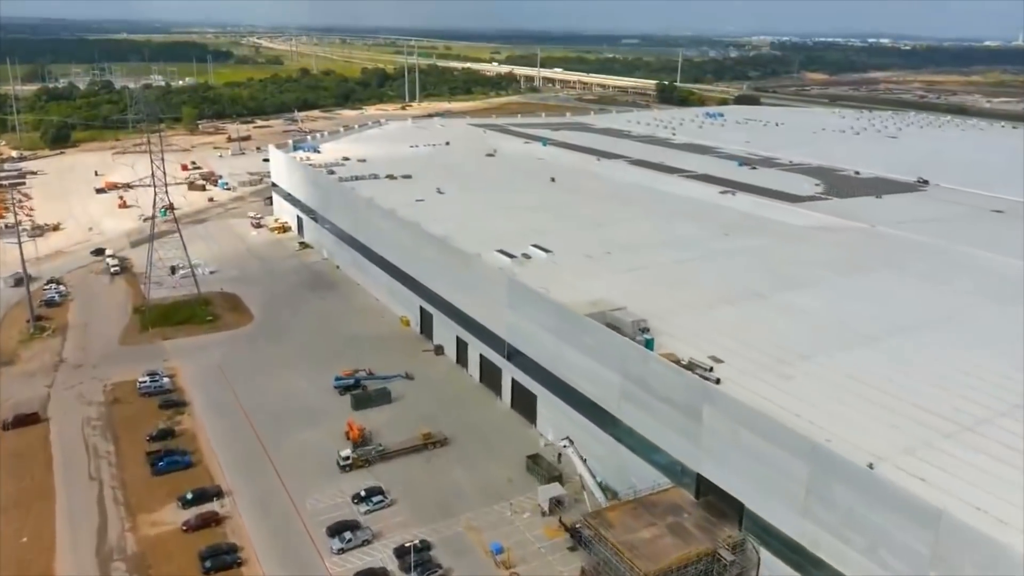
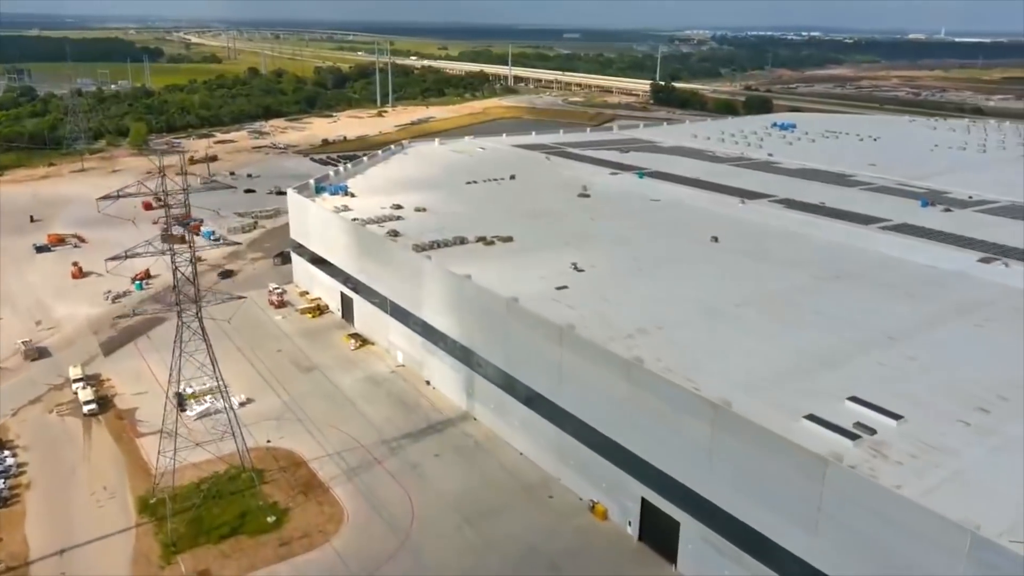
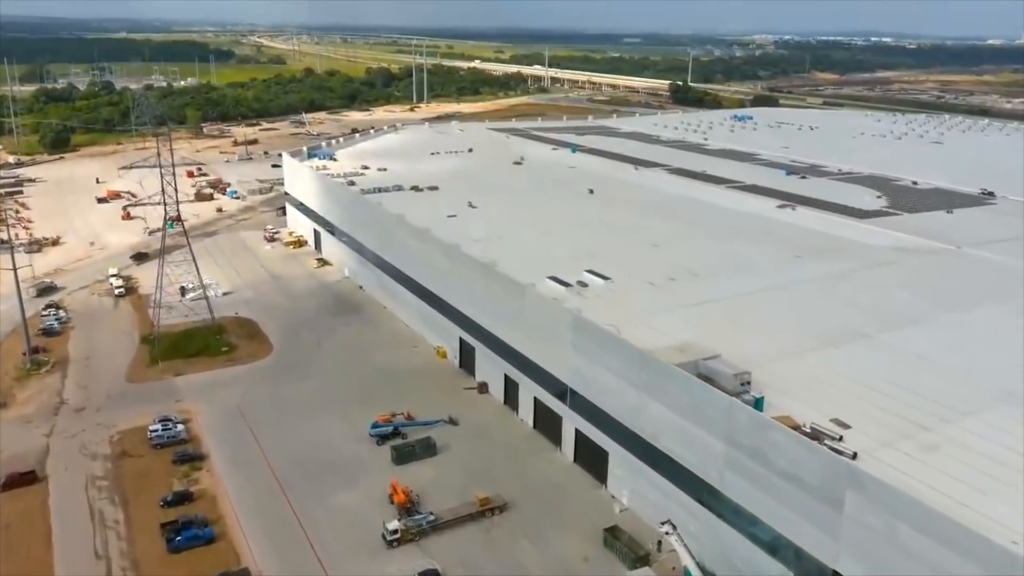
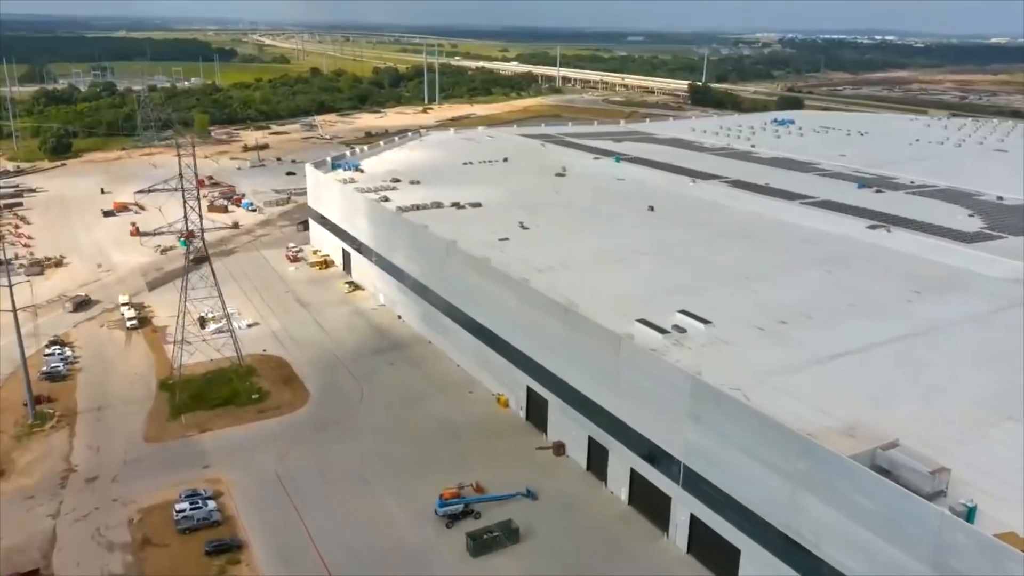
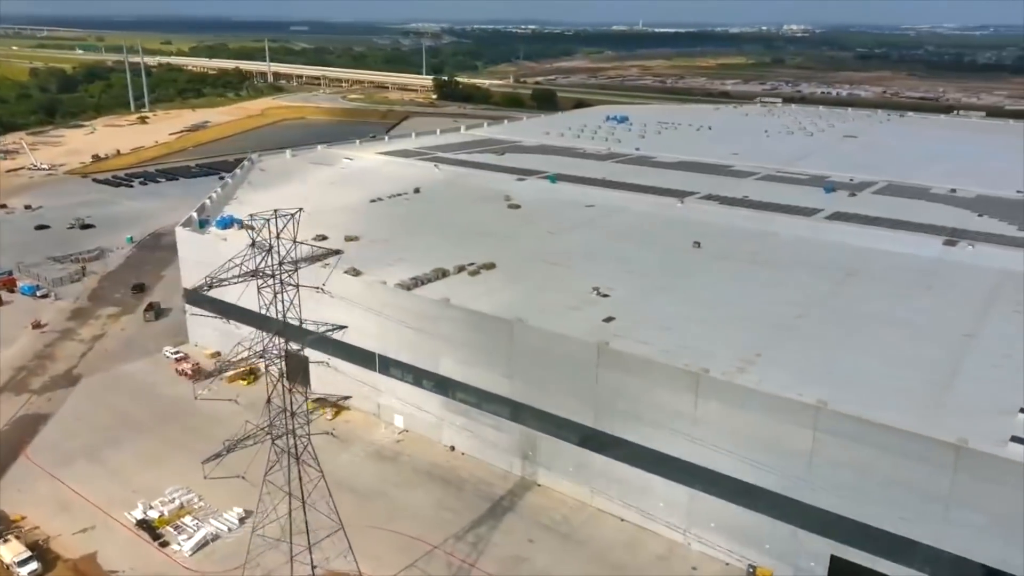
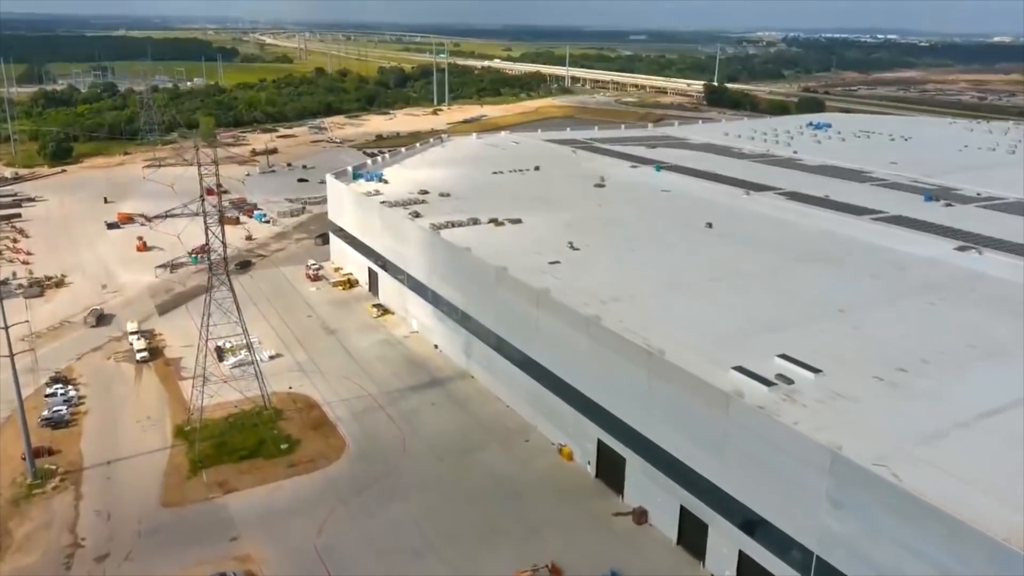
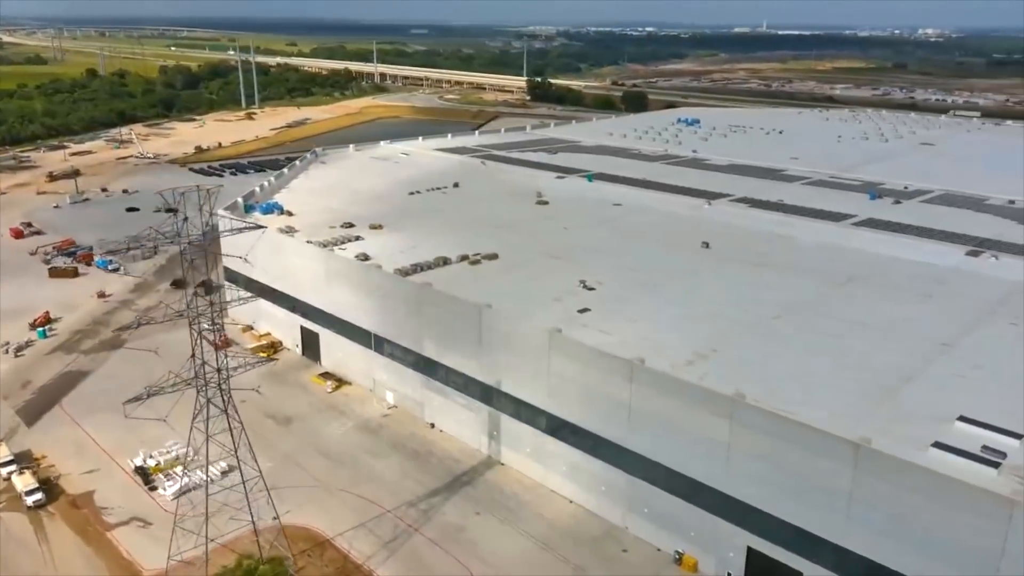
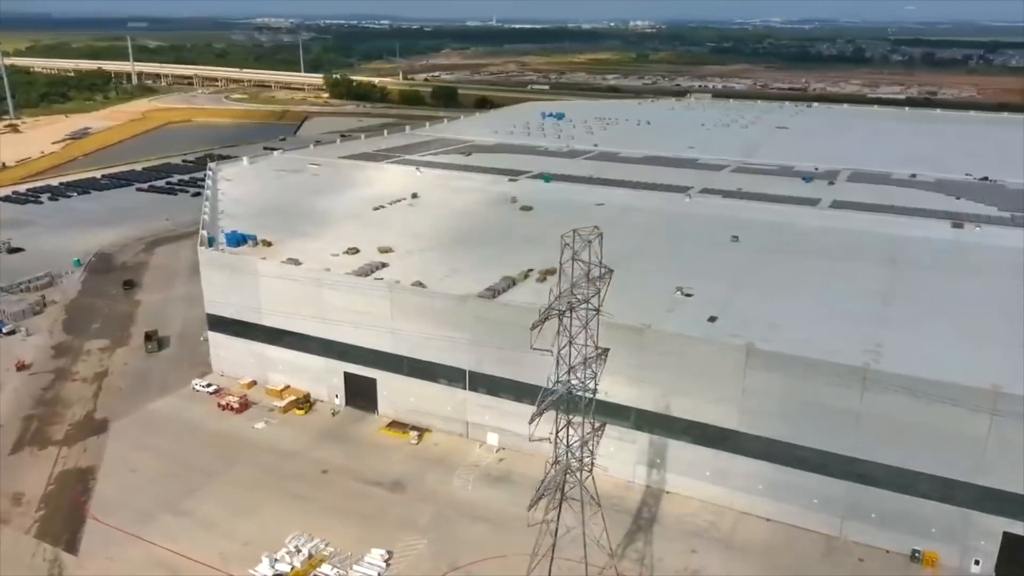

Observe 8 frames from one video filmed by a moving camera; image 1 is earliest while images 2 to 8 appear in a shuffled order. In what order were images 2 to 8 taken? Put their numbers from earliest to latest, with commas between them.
3, 4, 6, 2, 7, 5, 8
